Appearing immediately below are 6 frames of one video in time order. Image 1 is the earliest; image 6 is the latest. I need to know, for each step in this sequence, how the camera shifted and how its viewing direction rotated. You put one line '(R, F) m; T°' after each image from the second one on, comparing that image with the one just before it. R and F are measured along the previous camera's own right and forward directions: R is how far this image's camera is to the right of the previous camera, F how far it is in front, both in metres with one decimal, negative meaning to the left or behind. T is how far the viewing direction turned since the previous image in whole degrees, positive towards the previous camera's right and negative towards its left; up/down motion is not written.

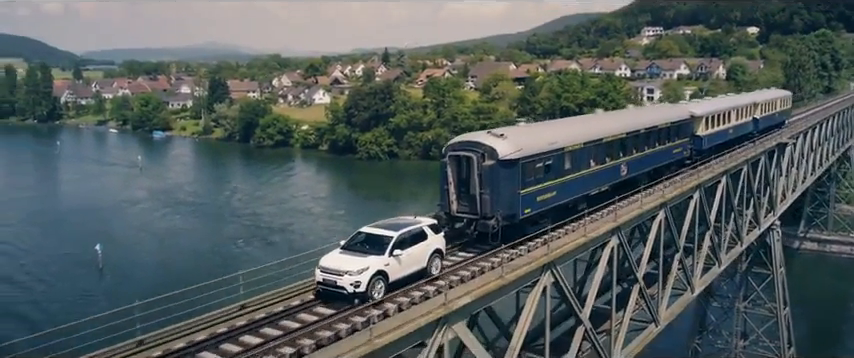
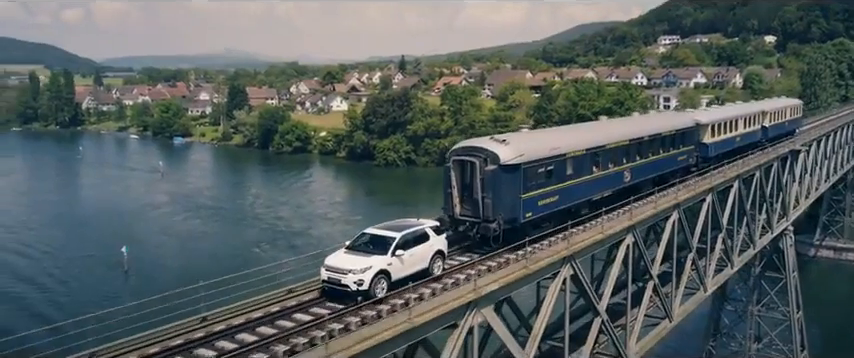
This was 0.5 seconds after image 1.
(-0.2, -0.7) m; -1°
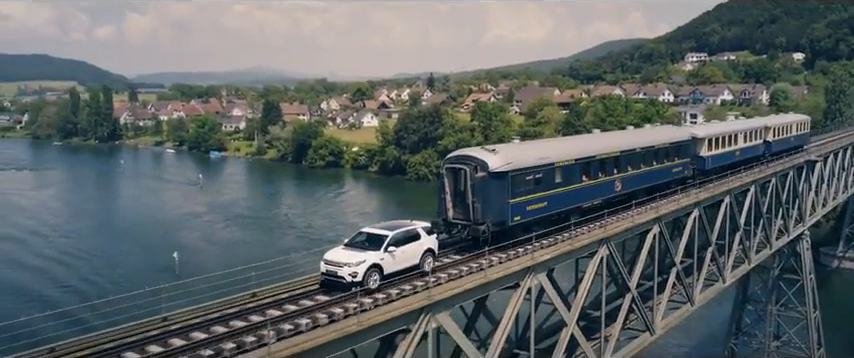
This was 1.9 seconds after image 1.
(-0.6, -2.2) m; -2°
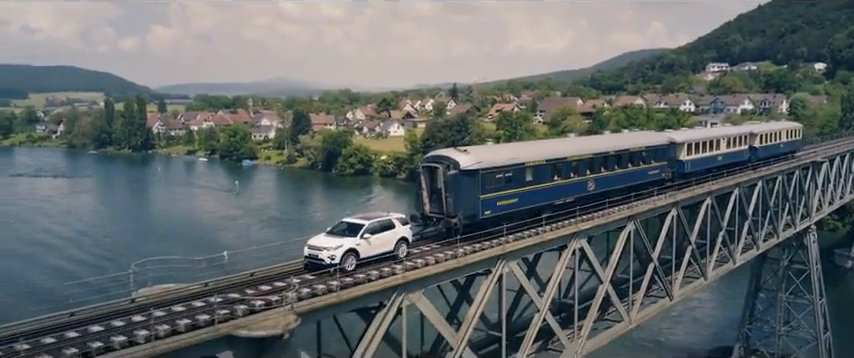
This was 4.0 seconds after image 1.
(-0.8, -3.0) m; -1°
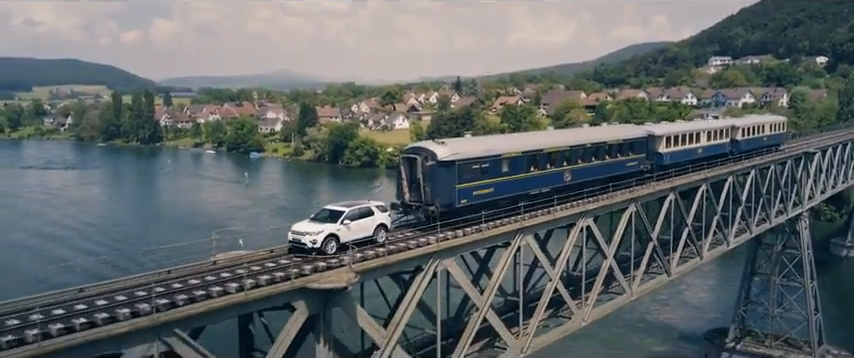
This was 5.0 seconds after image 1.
(-0.4, -1.7) m; 0°
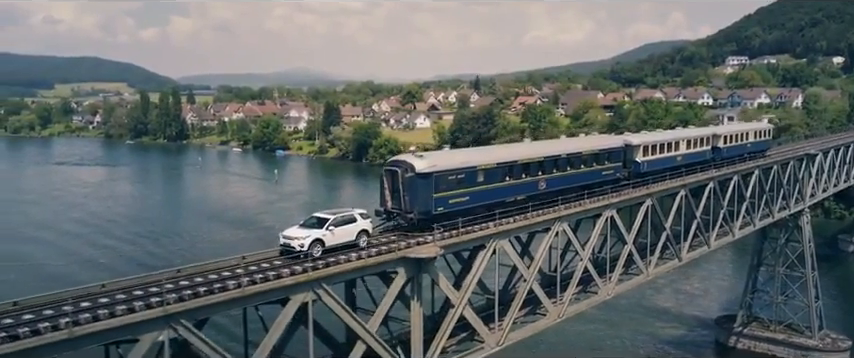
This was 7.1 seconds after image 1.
(-0.9, -3.2) m; -1°
